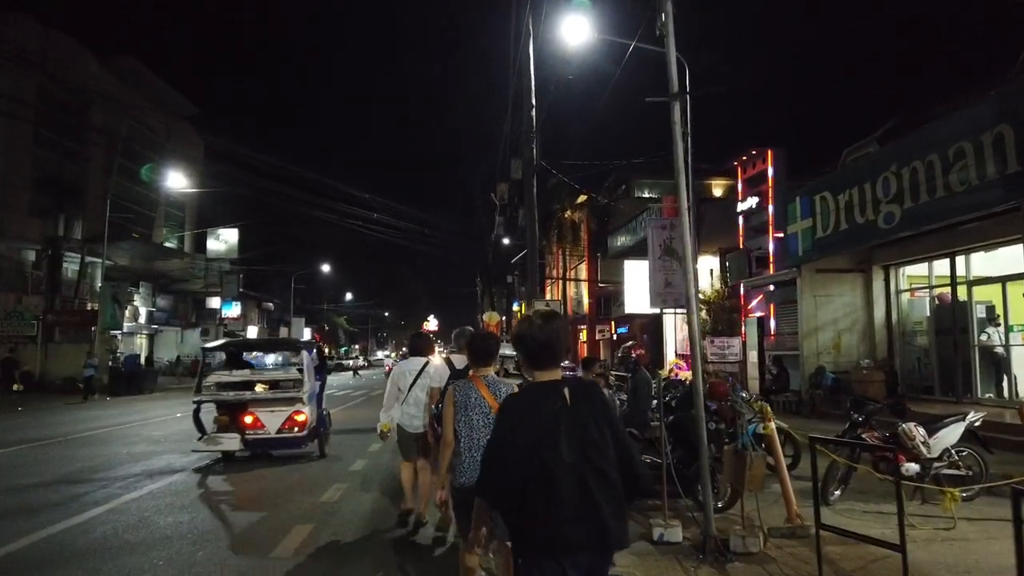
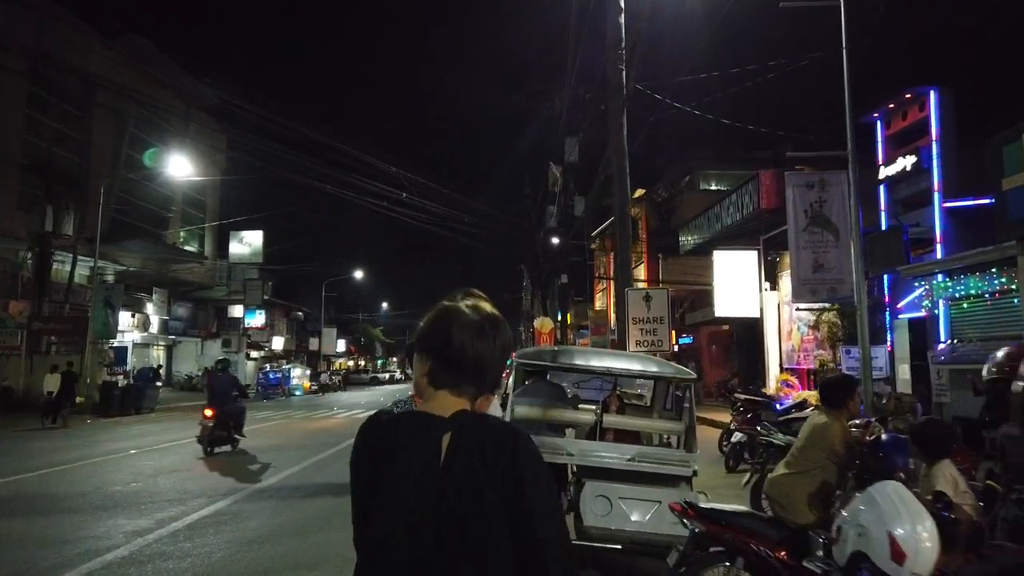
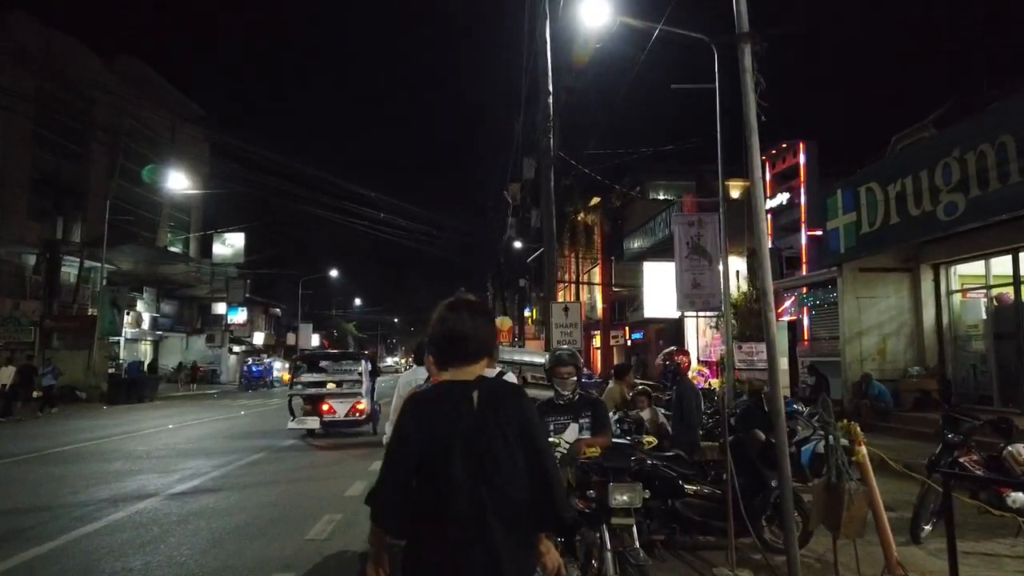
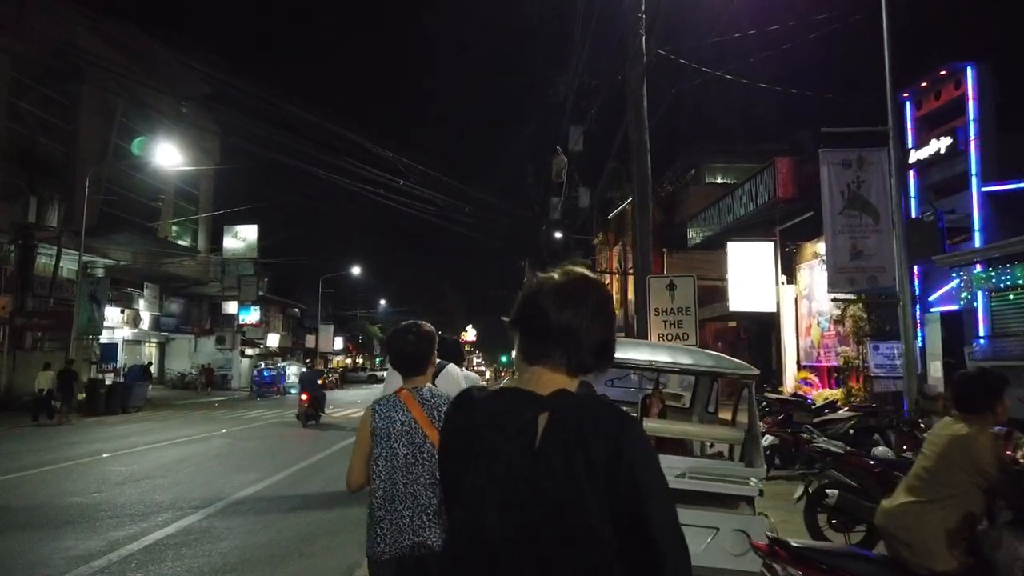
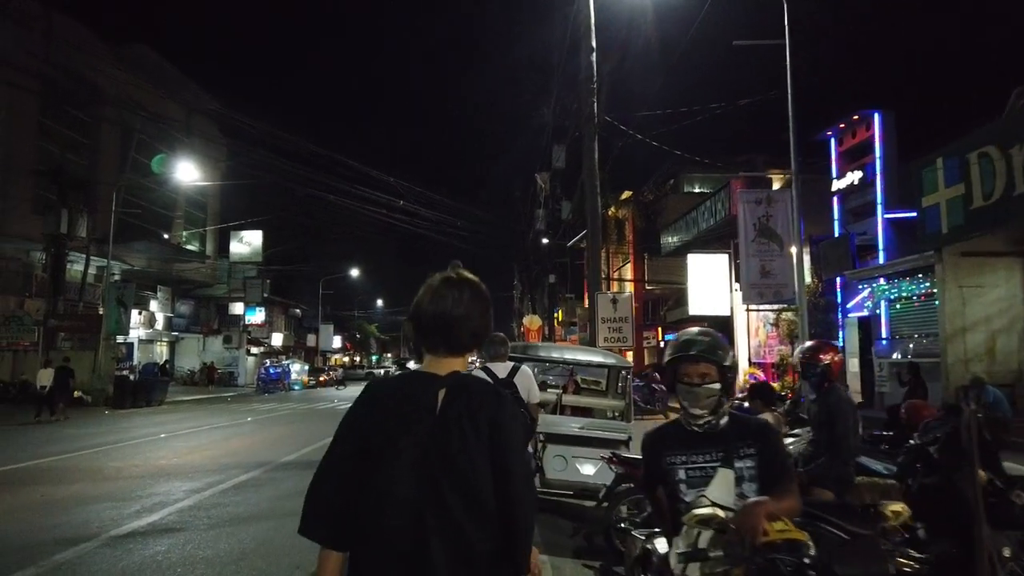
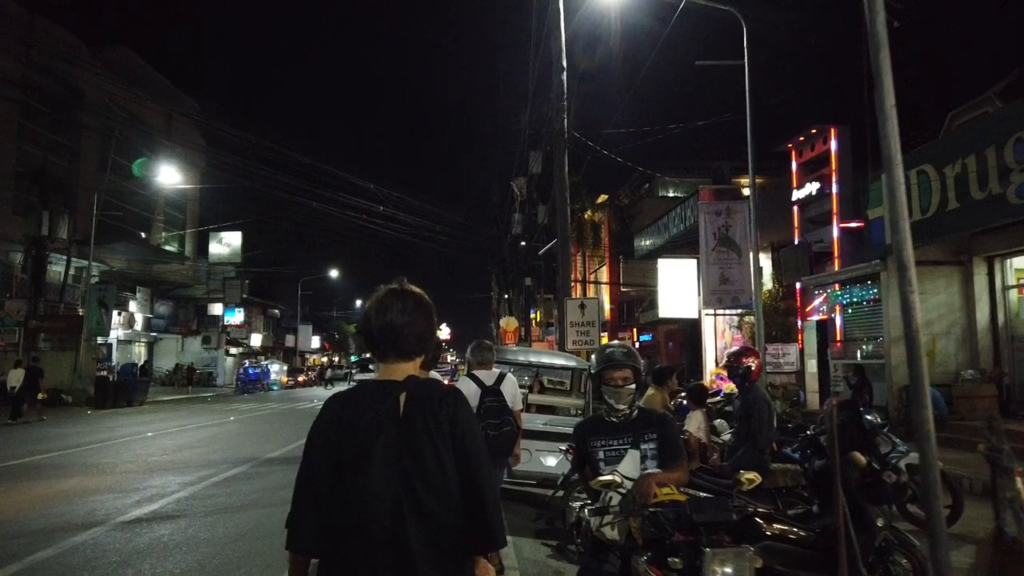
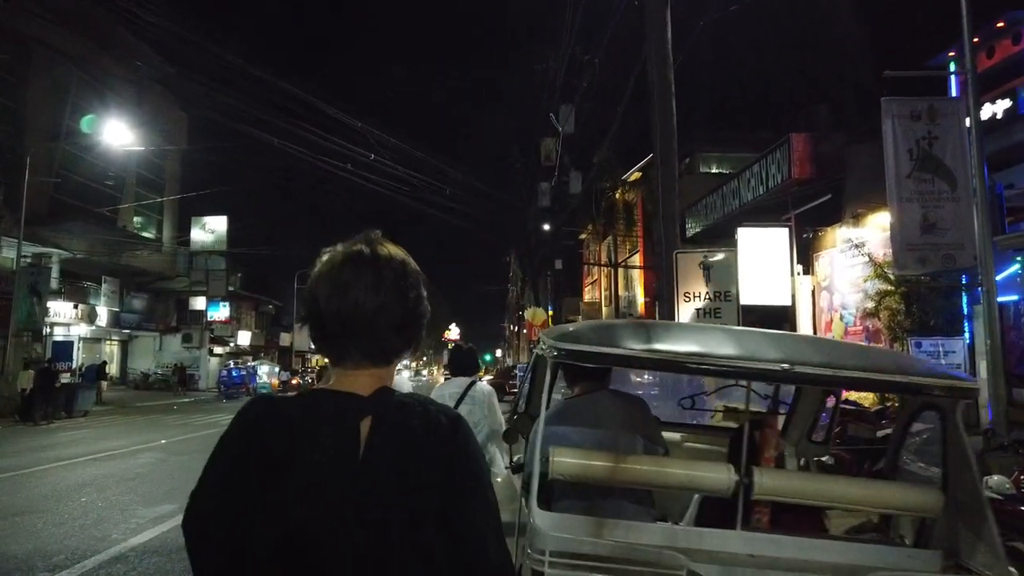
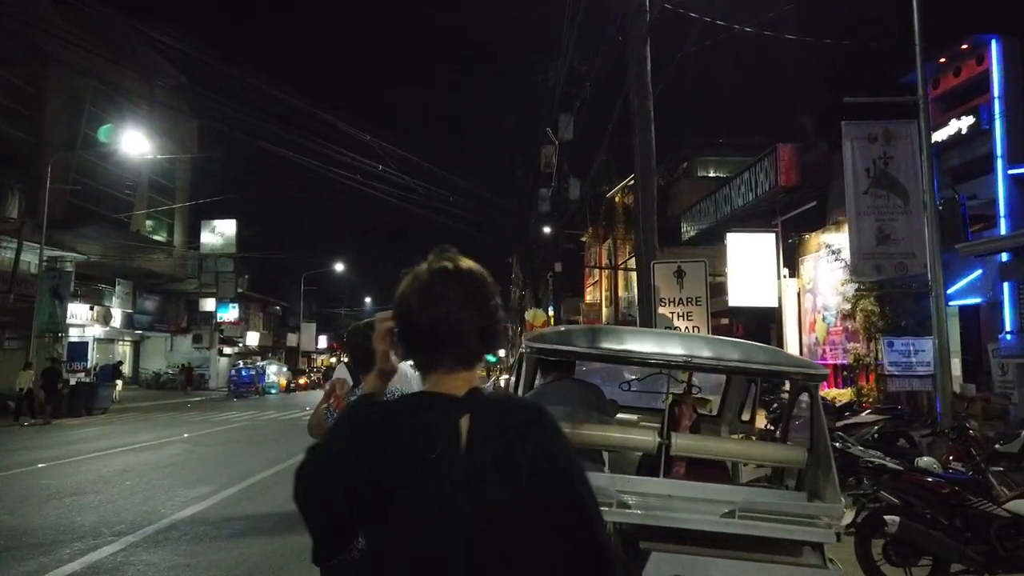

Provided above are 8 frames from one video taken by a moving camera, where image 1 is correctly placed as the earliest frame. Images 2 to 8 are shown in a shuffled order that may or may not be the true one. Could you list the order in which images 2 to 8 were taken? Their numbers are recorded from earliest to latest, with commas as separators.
3, 6, 5, 2, 4, 8, 7
